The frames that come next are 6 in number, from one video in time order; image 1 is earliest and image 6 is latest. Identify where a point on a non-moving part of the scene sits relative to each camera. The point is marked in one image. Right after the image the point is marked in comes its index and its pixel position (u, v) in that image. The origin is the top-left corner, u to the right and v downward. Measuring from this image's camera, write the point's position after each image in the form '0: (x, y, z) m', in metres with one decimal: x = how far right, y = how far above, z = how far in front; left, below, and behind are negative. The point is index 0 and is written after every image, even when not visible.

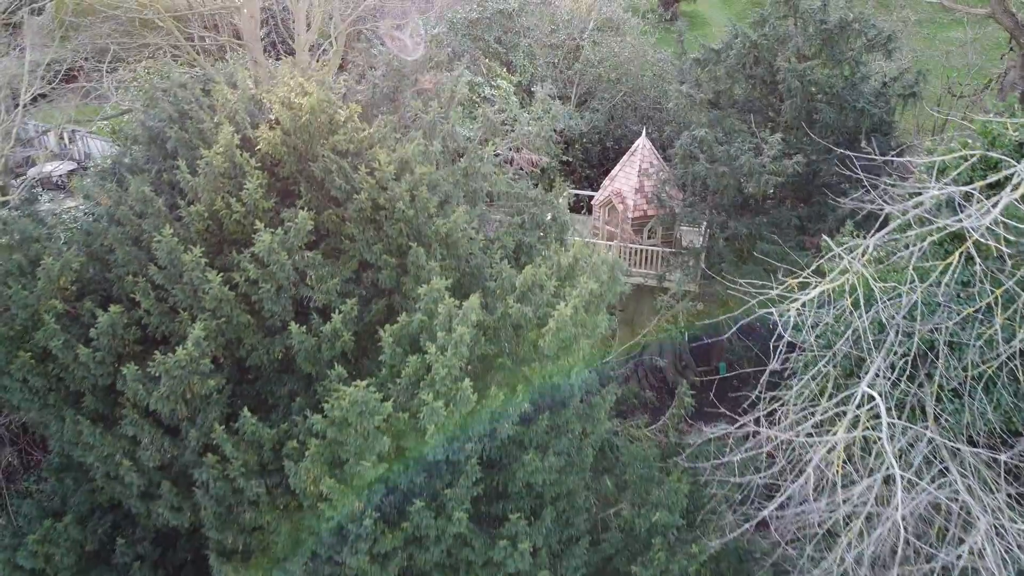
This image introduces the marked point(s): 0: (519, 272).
0: (+0.1, +0.2, +8.8) m
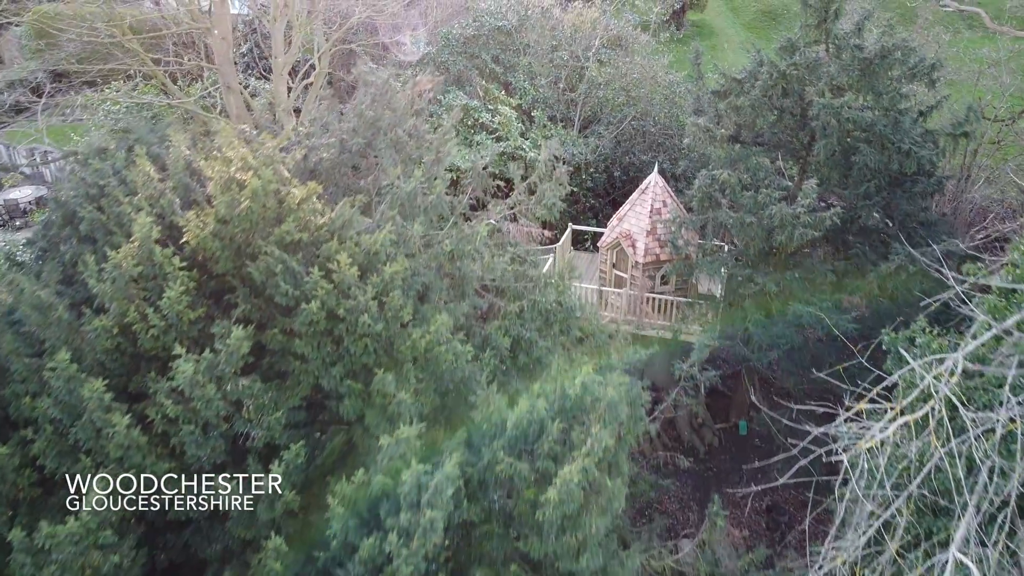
0: (0.0, -0.8, +7.2) m
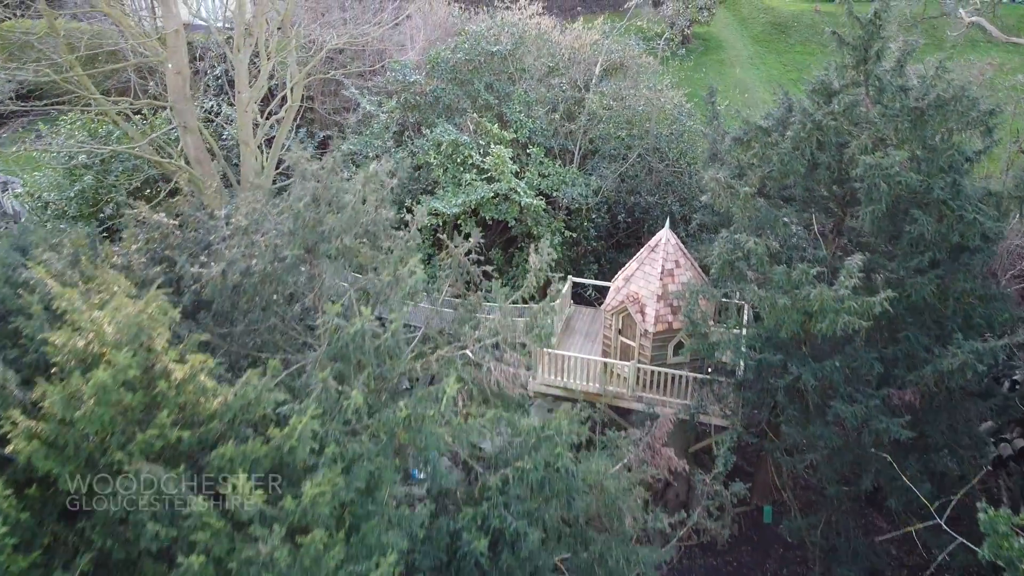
0: (-0.1, -2.0, +5.4) m
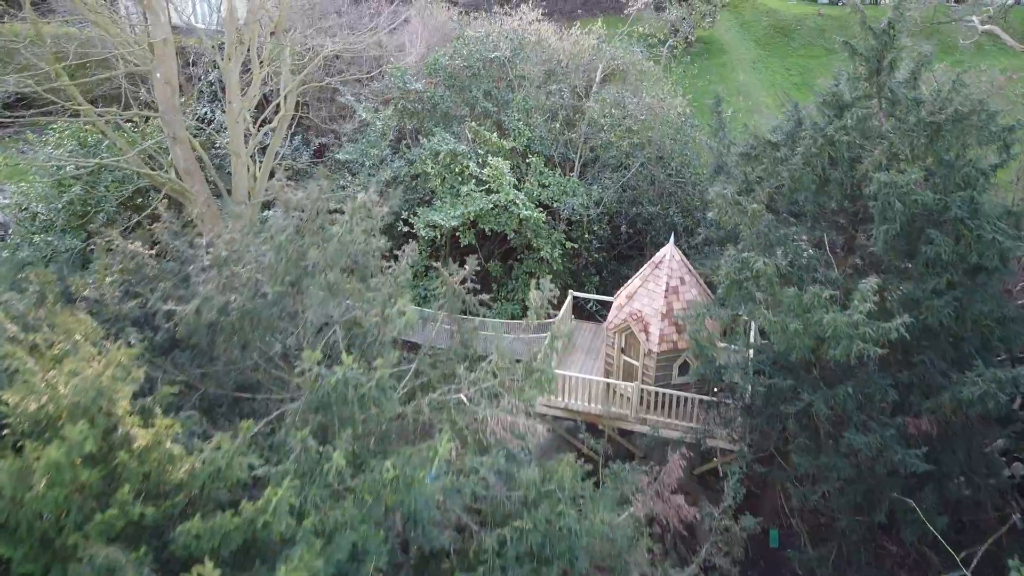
0: (-0.1, -2.3, +5.0) m
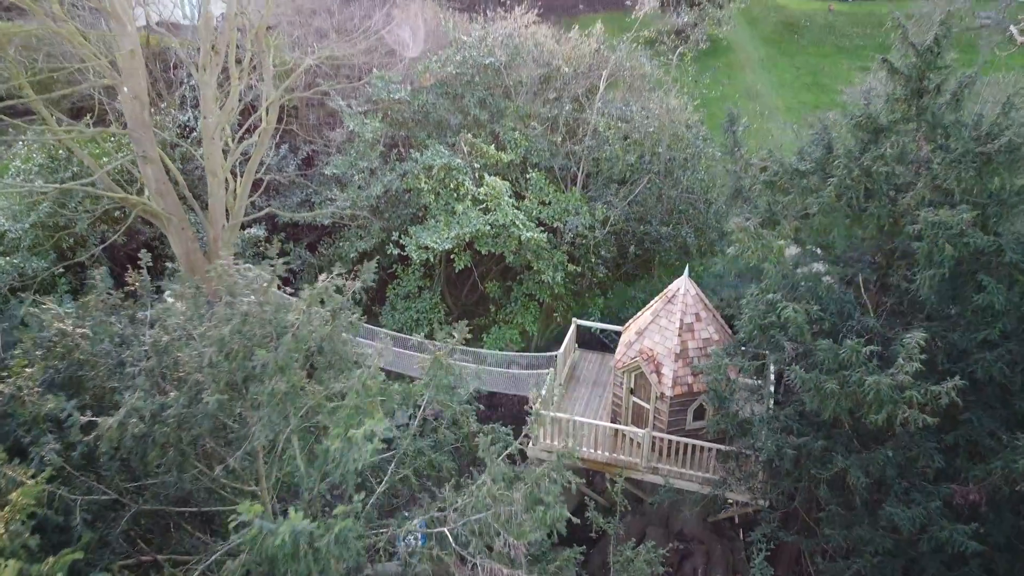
0: (-0.1, -3.0, +3.9) m
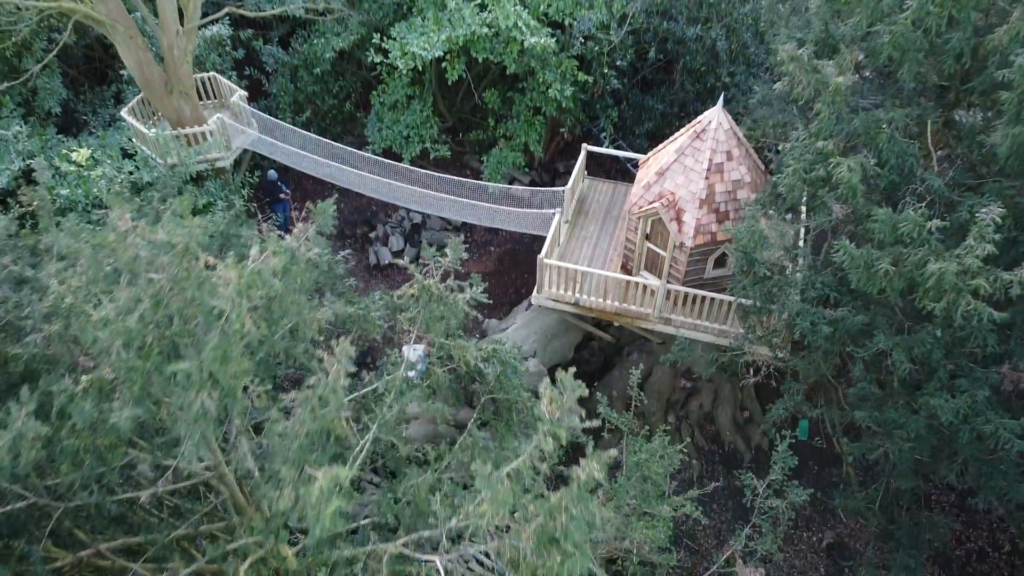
0: (-0.1, -3.0, +3.6) m
